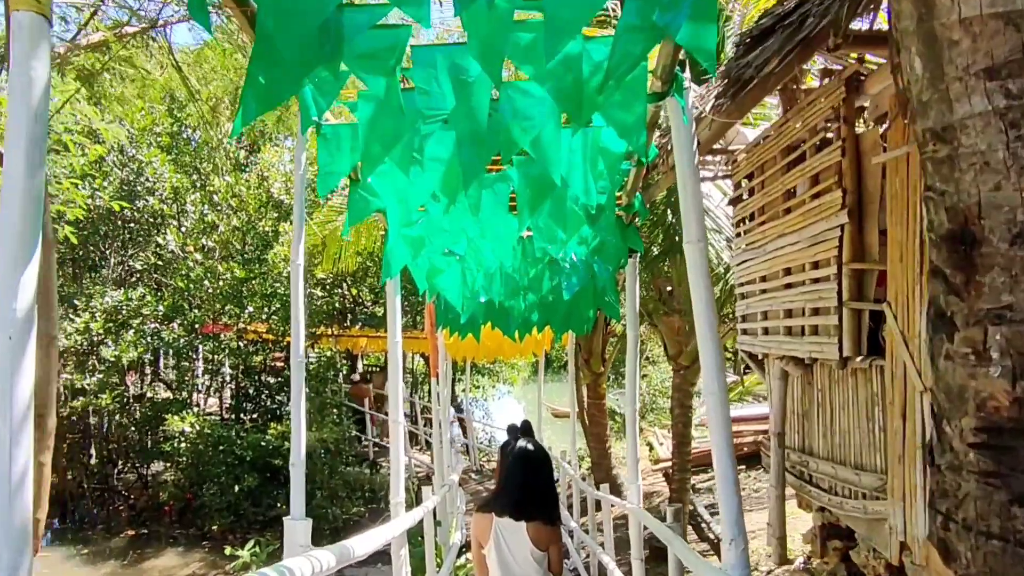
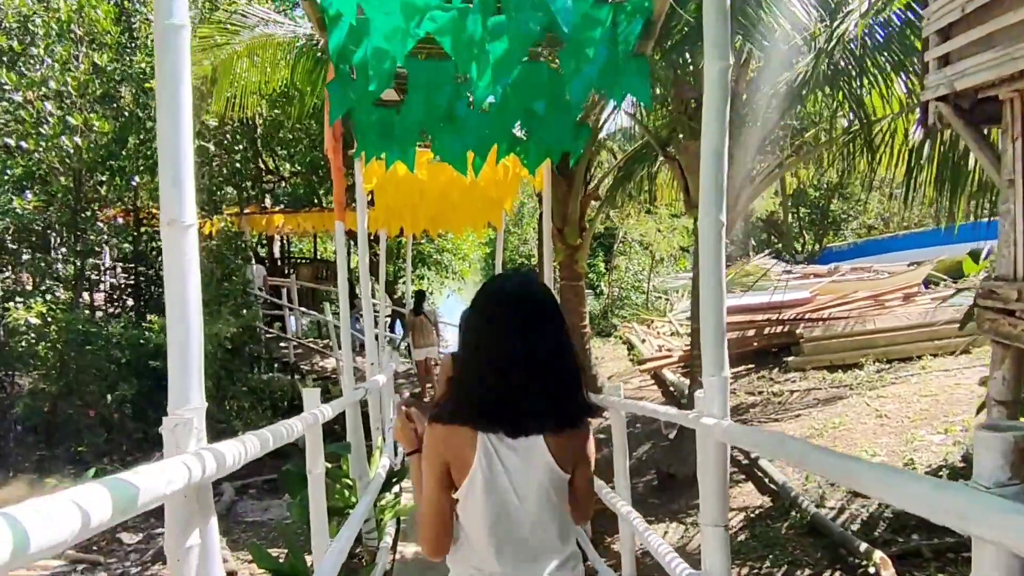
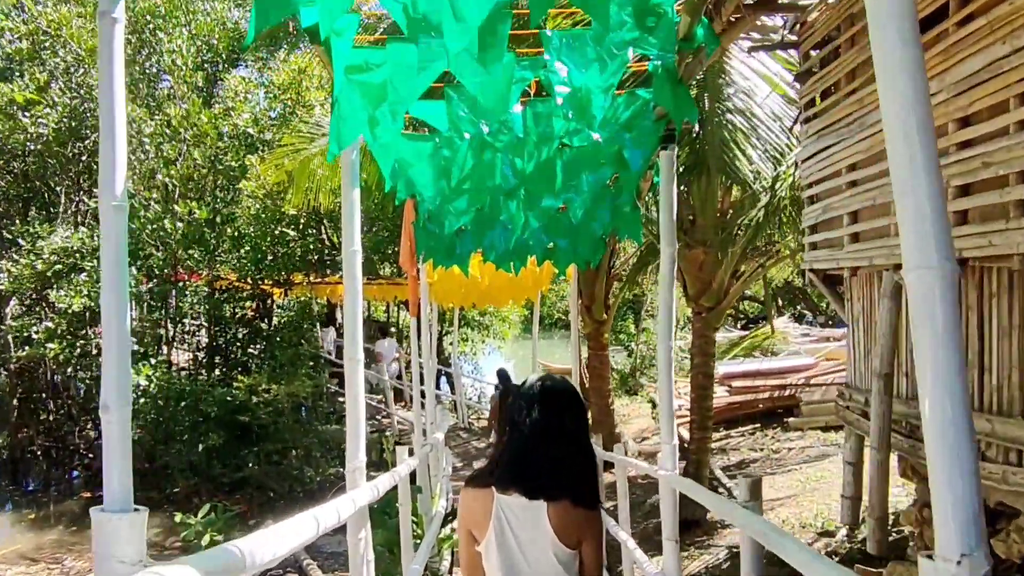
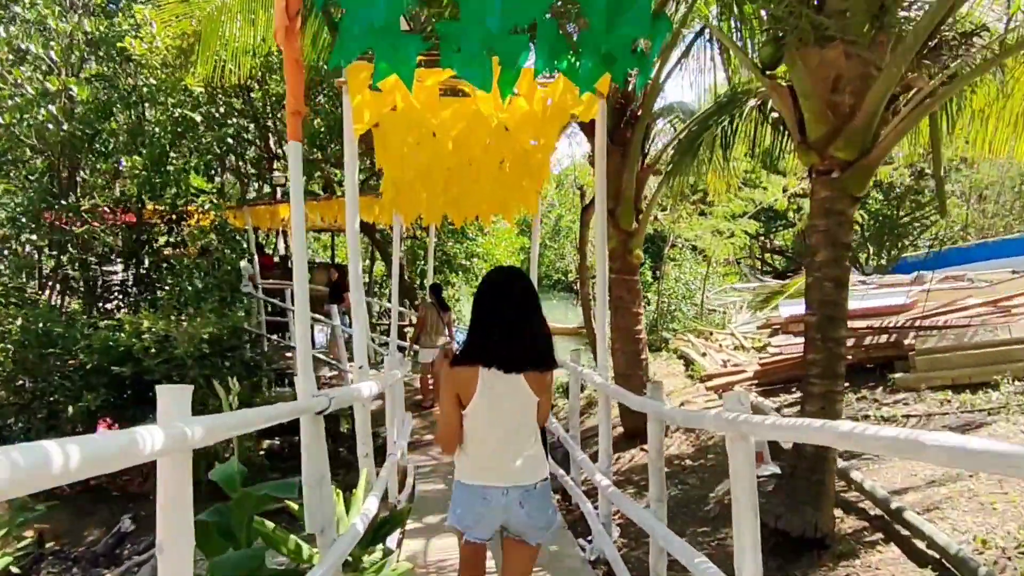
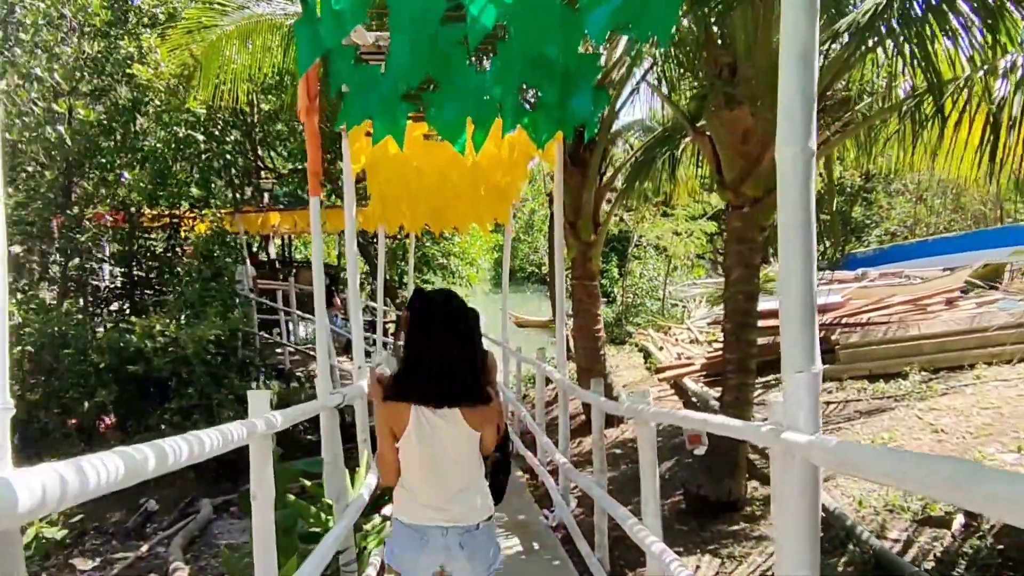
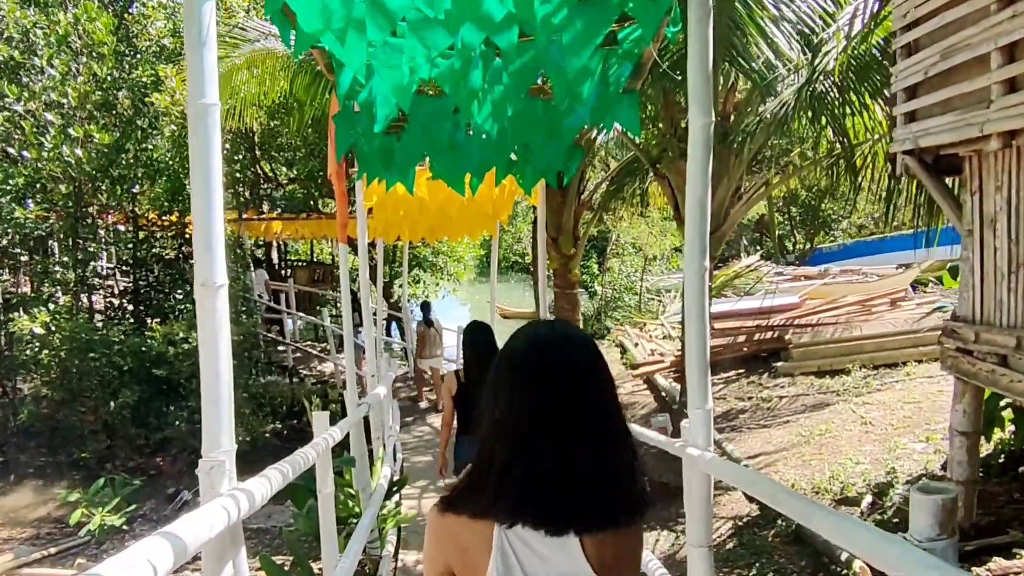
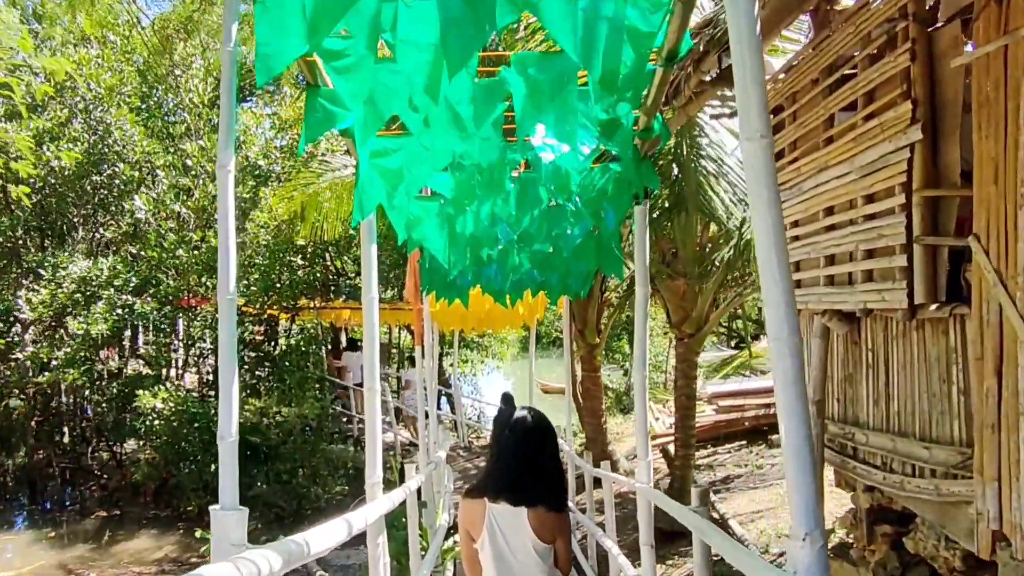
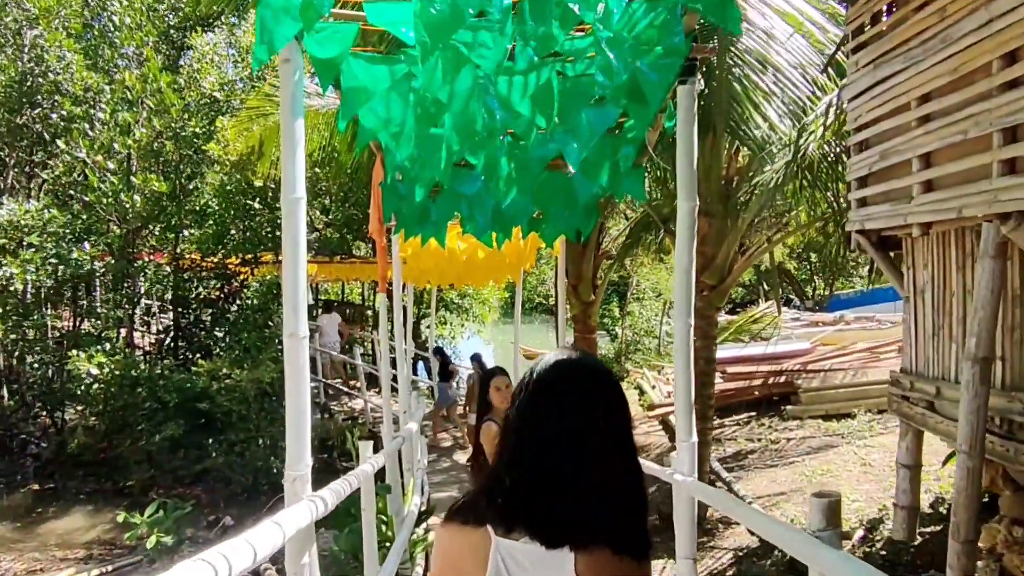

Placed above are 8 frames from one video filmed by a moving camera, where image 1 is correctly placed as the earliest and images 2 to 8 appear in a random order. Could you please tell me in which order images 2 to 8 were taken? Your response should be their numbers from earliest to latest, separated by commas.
7, 3, 8, 6, 2, 5, 4
